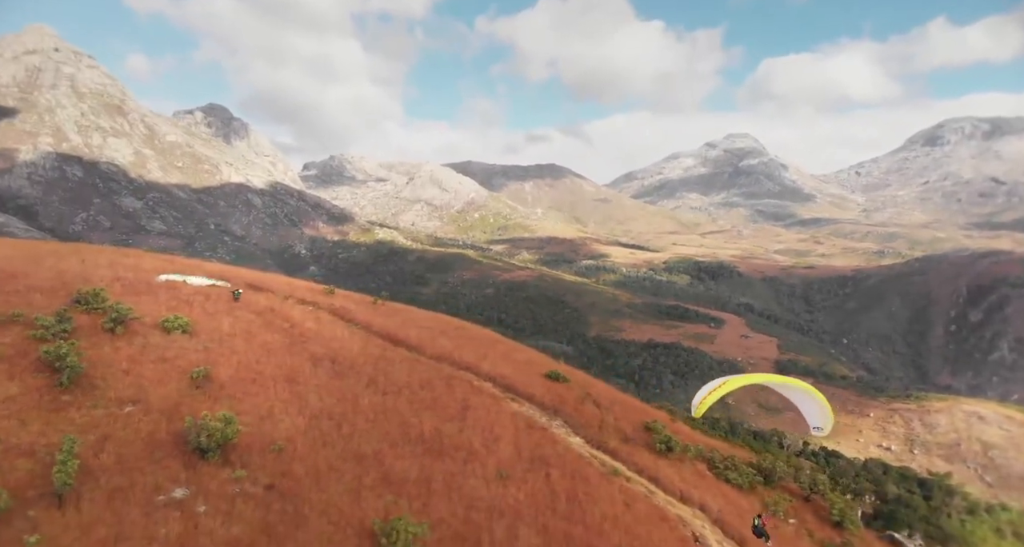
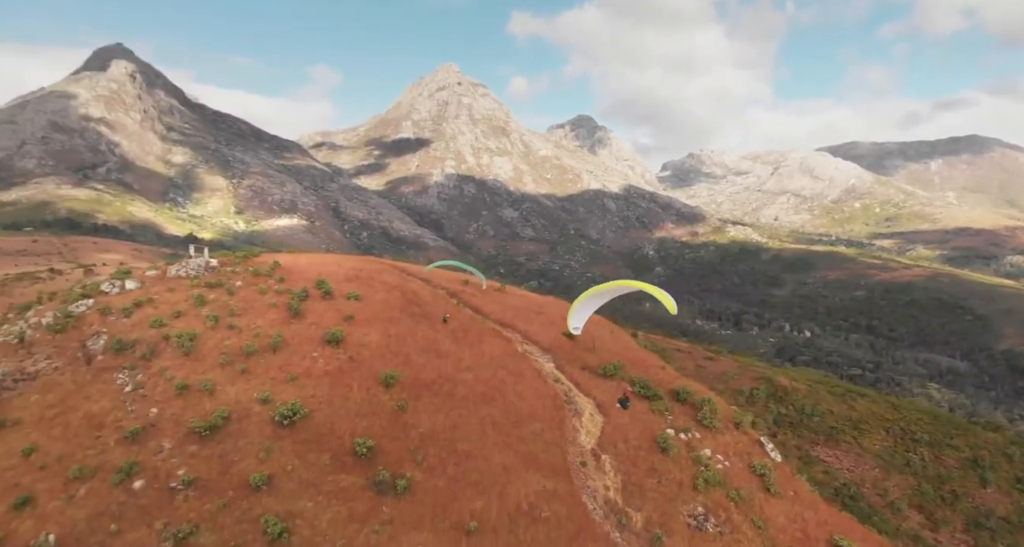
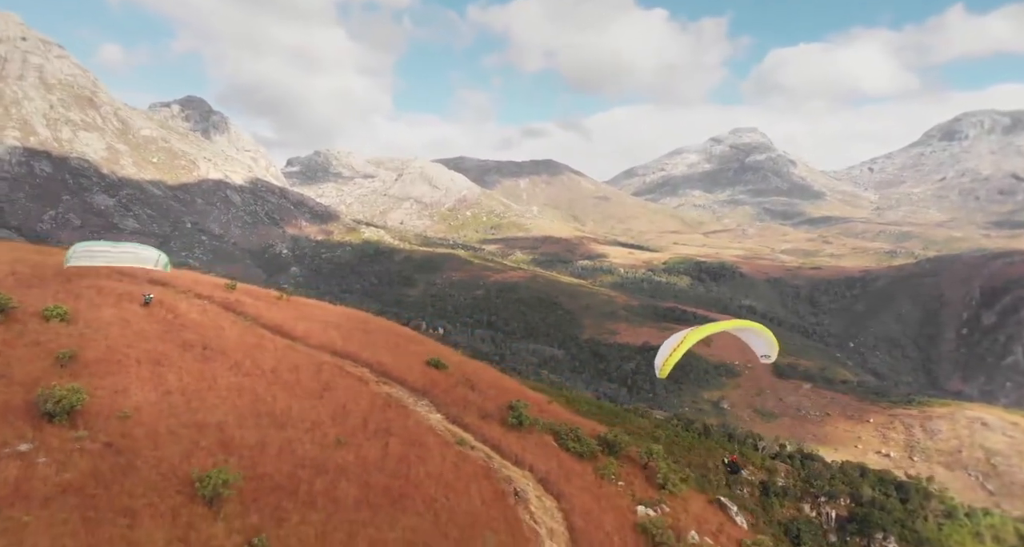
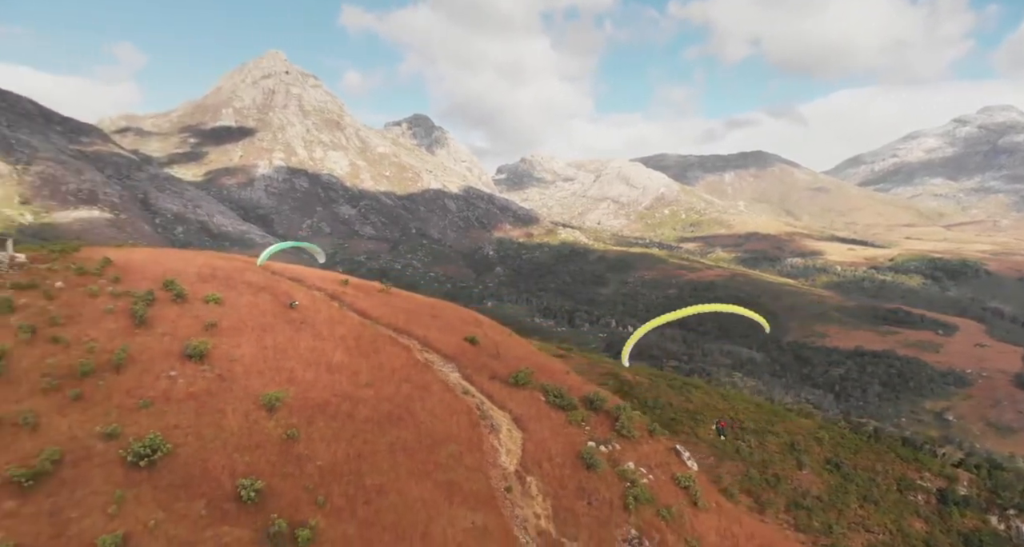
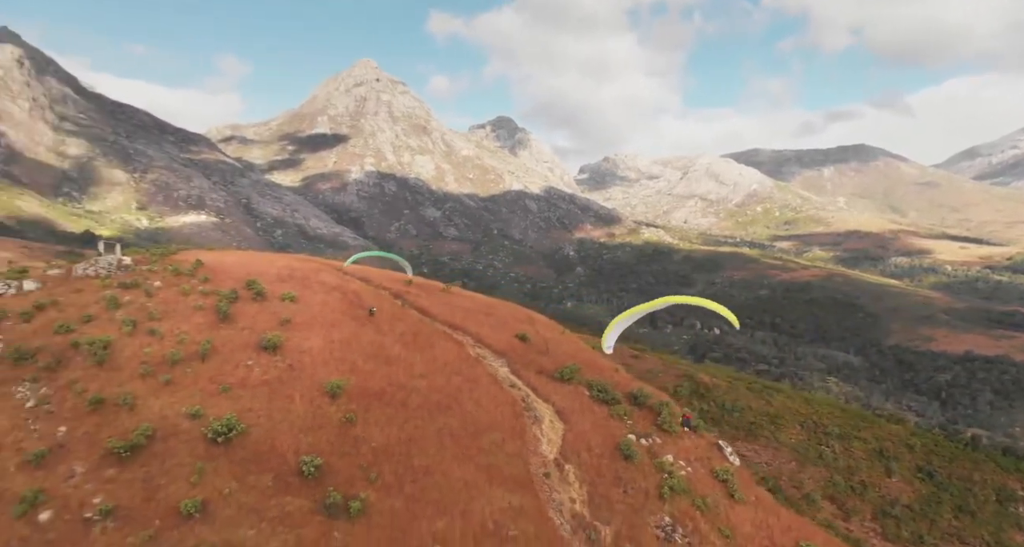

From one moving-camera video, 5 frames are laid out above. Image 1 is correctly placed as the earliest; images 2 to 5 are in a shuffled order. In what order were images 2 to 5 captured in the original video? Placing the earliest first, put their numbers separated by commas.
3, 4, 5, 2
